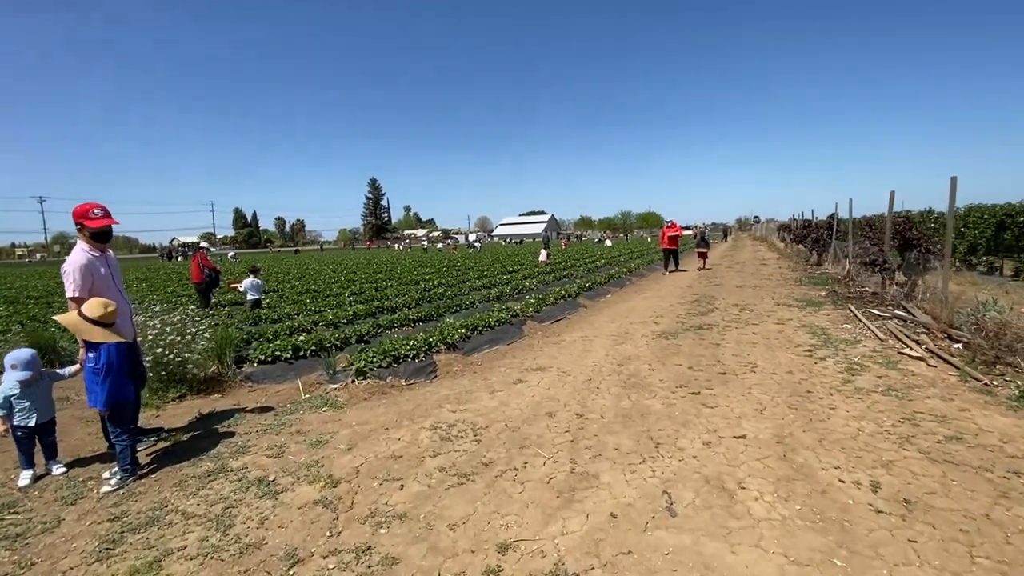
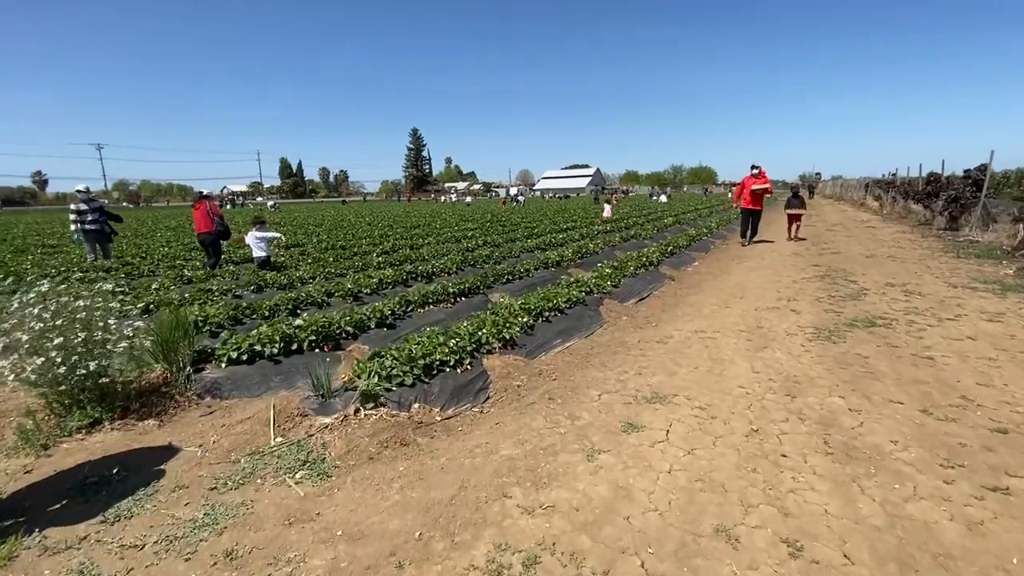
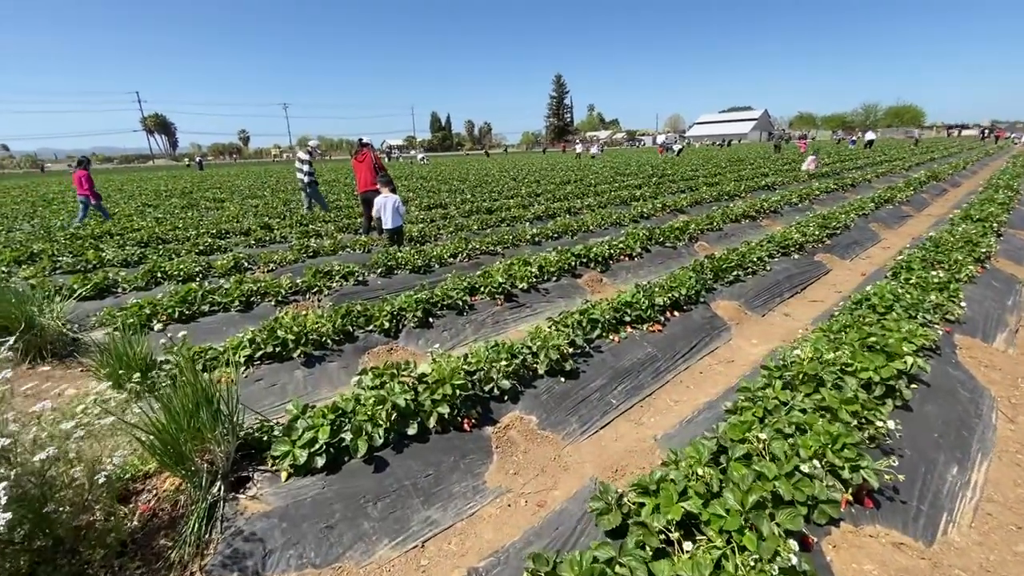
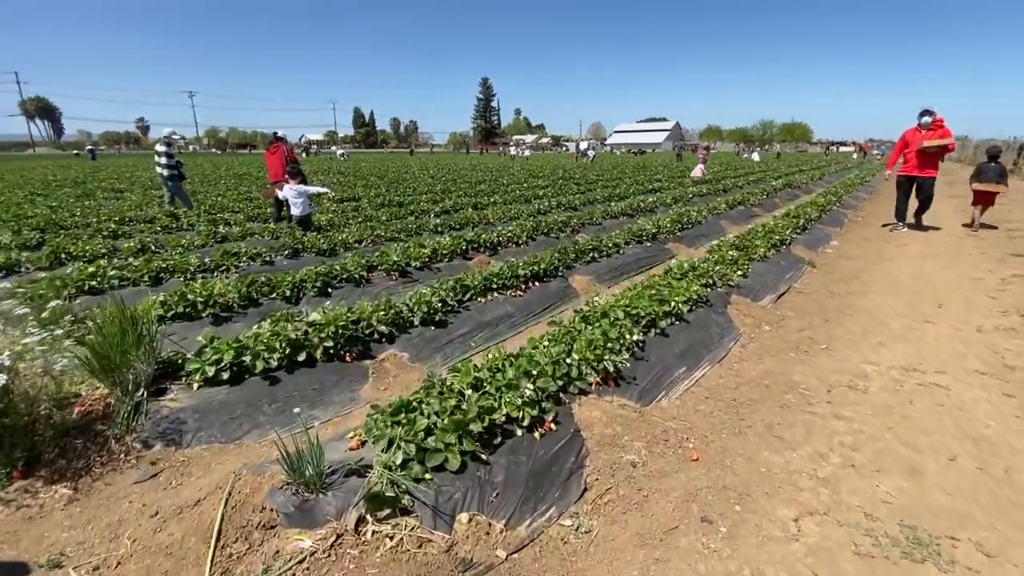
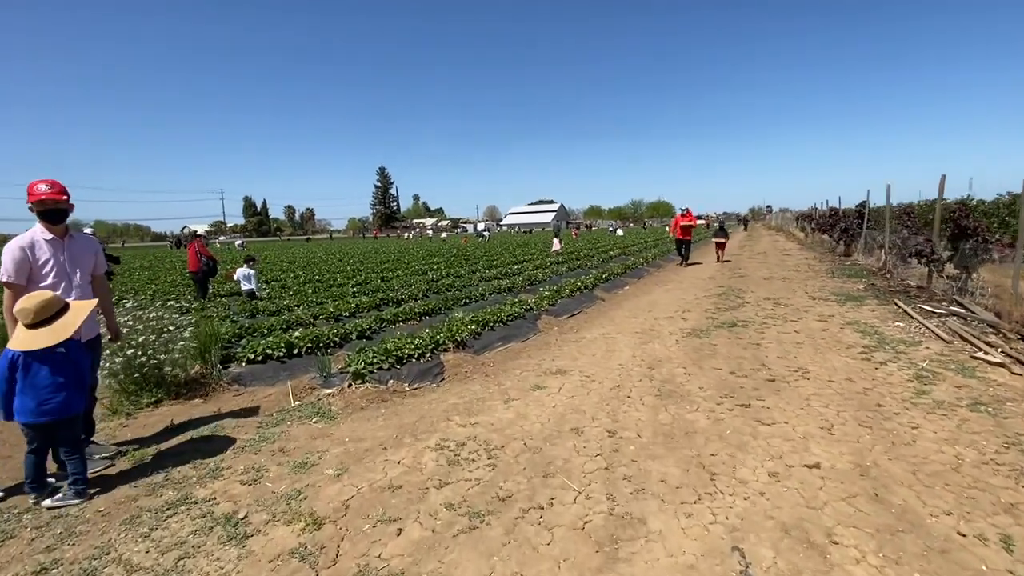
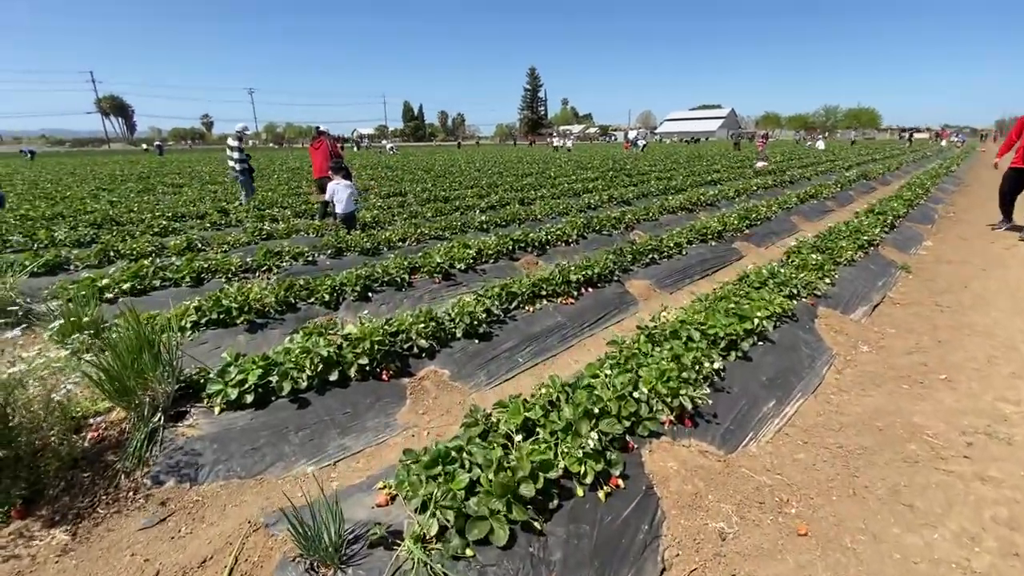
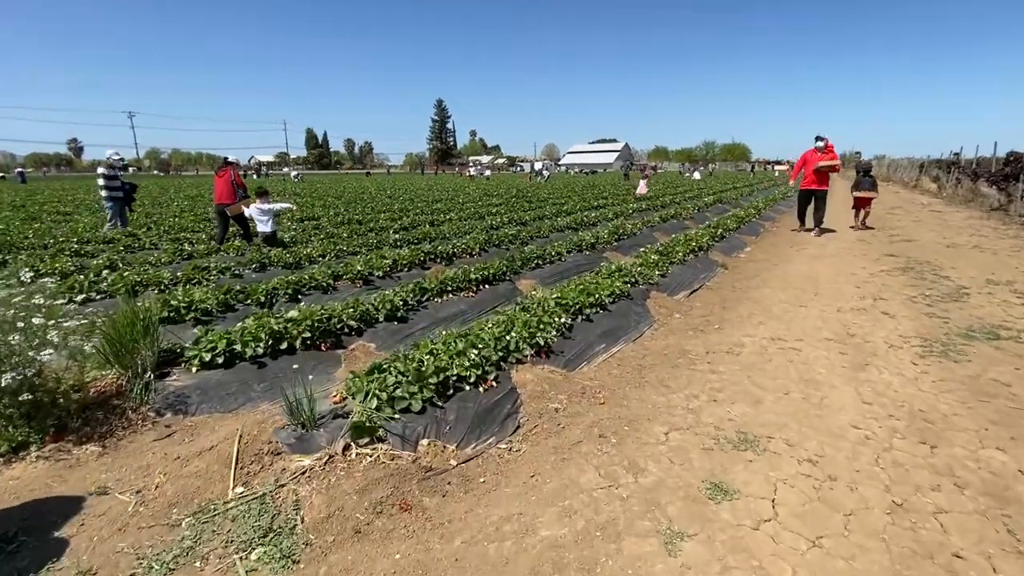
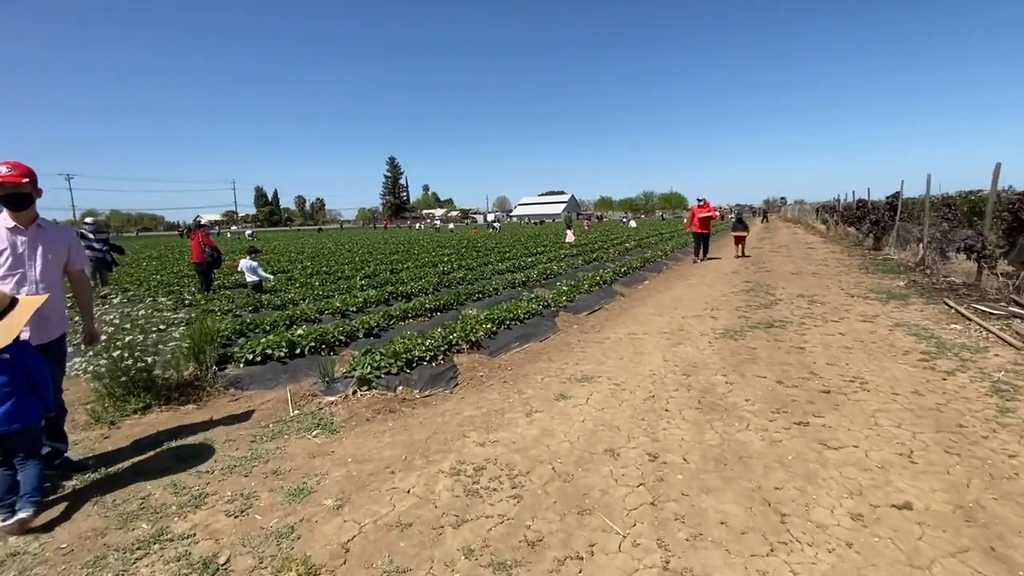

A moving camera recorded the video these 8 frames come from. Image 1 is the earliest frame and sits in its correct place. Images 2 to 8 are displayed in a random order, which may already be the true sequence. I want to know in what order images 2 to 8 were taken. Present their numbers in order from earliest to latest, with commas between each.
5, 8, 2, 7, 4, 6, 3
